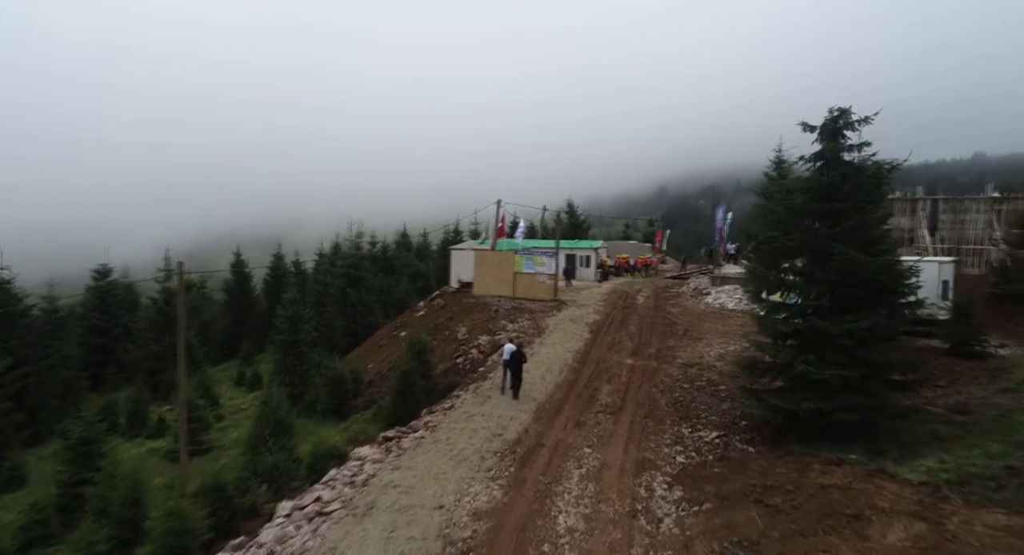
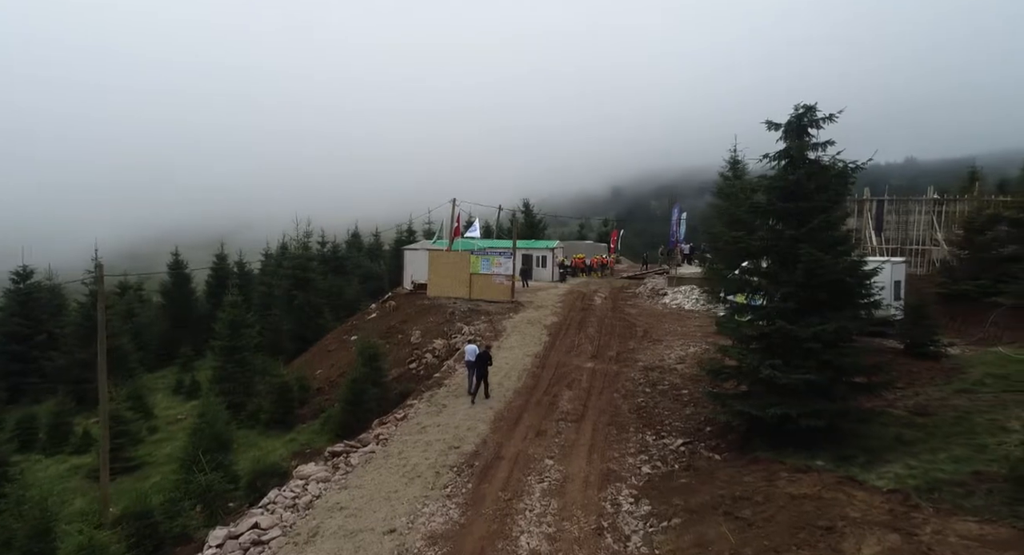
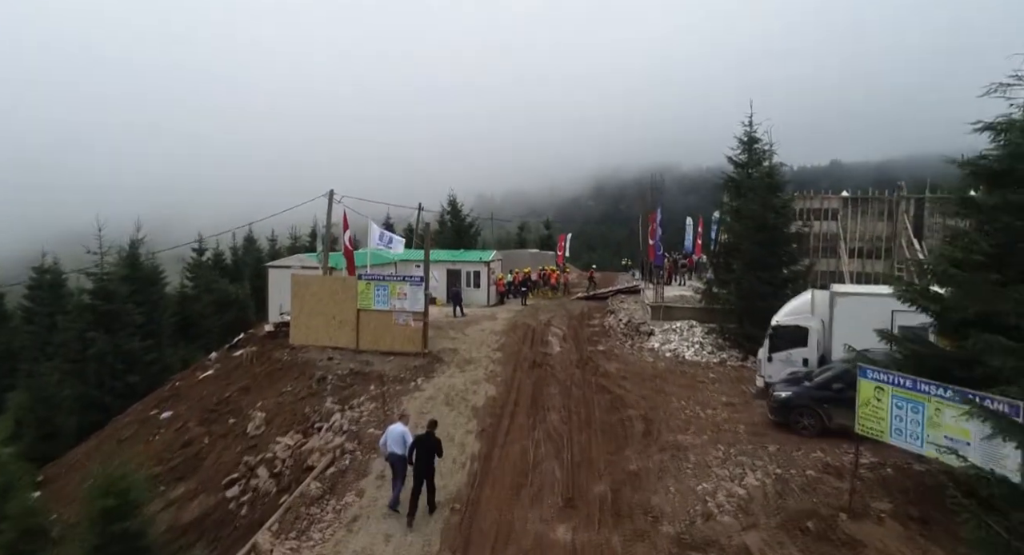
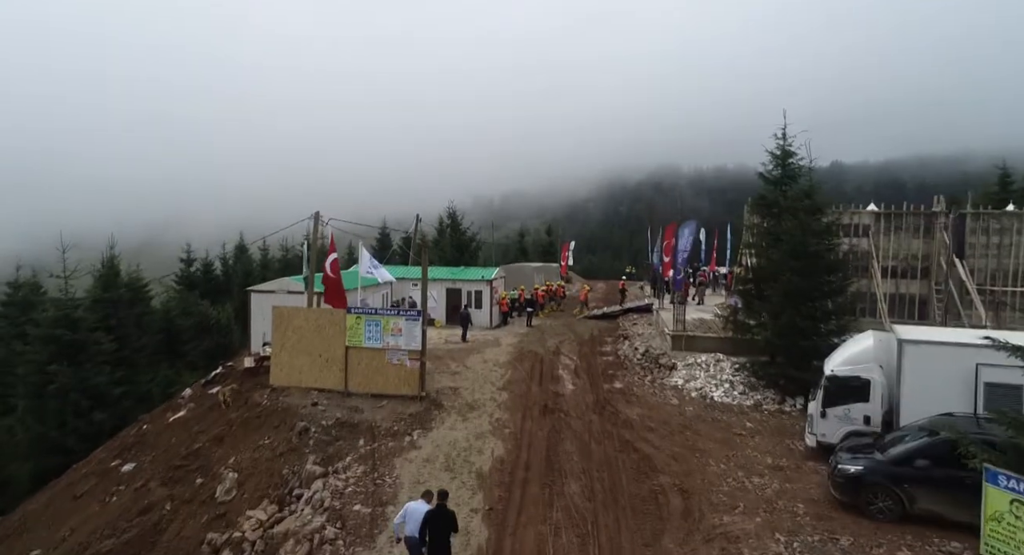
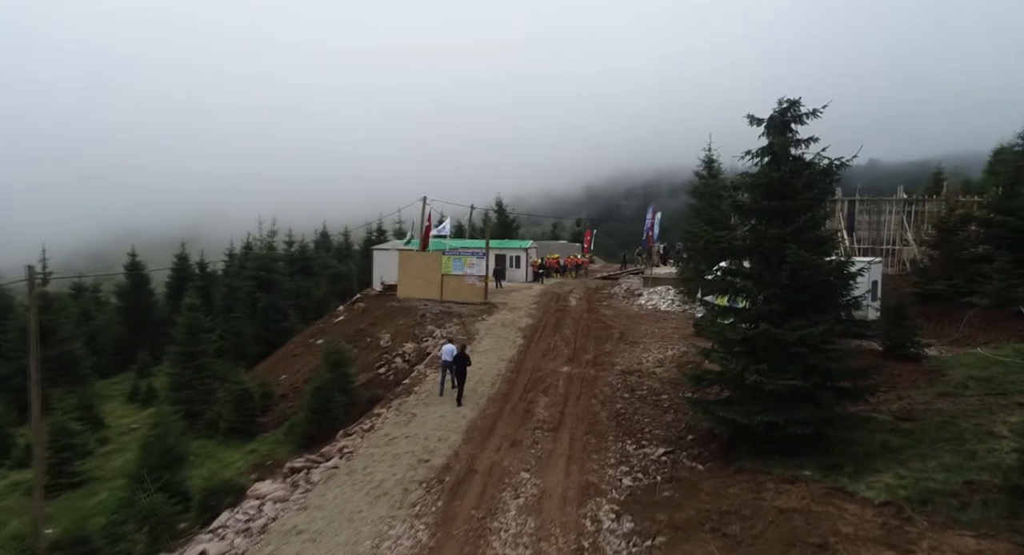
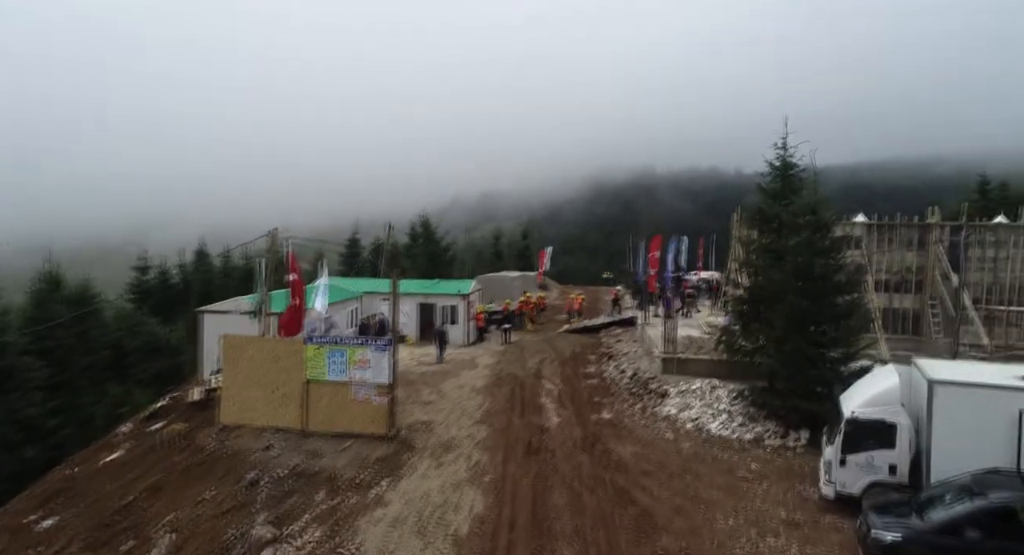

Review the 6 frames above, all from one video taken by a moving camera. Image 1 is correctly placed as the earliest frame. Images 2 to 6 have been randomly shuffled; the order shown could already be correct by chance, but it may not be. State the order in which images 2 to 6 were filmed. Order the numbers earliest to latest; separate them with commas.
2, 5, 3, 4, 6
